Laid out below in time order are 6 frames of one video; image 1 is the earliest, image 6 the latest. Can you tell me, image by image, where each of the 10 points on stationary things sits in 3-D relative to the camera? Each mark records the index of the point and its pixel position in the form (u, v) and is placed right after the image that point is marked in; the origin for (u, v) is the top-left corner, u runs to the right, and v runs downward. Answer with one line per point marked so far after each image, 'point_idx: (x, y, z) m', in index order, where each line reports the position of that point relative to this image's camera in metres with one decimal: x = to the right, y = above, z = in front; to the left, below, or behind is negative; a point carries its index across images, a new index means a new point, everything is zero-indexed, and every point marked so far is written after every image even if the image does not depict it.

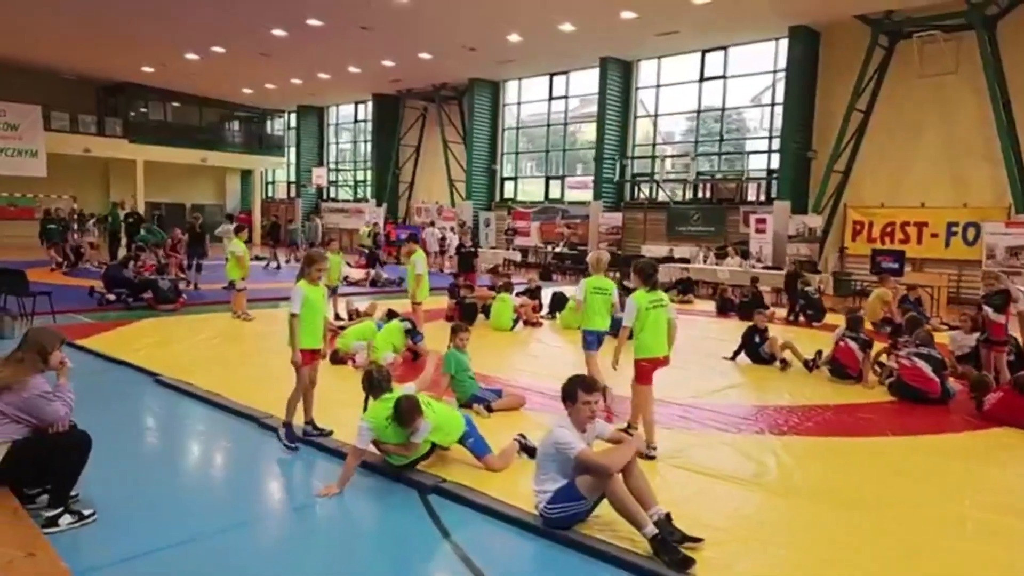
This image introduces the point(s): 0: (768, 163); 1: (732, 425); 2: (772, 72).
0: (+5.9, +2.9, +18.1) m
1: (+1.6, -1.0, +5.6) m
2: (+5.9, +4.9, +18.0) m
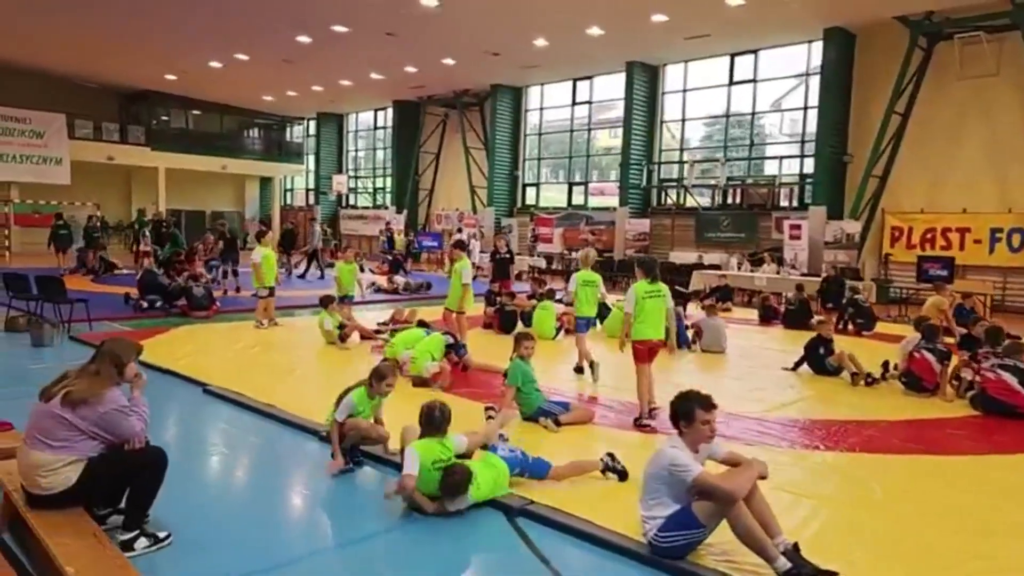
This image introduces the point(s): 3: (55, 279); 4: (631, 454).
0: (+6.5, +2.7, +17.7) m
1: (+2.0, -1.0, +5.2) m
2: (+6.5, +4.7, +17.6) m
3: (-5.0, +0.1, +8.7) m
4: (+0.7, -1.0, +4.8) m
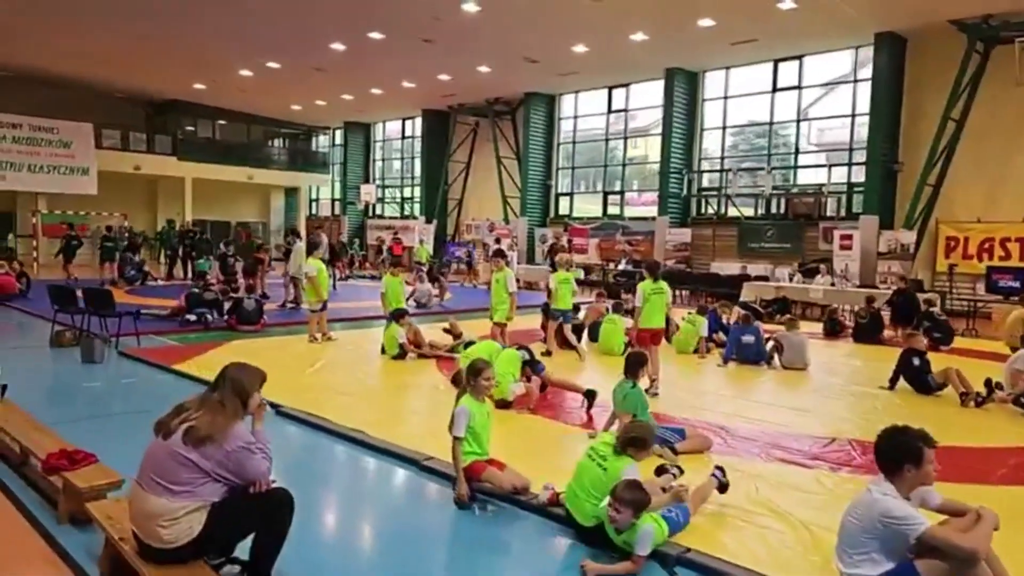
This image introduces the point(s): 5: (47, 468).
0: (+7.3, +2.4, +17.2) m
1: (+2.7, -1.1, +4.7) m
2: (+7.4, +4.5, +17.2) m
3: (-4.3, 0.0, +8.3) m
4: (+1.4, -1.1, +4.3) m
5: (-2.1, -0.8, +3.6) m
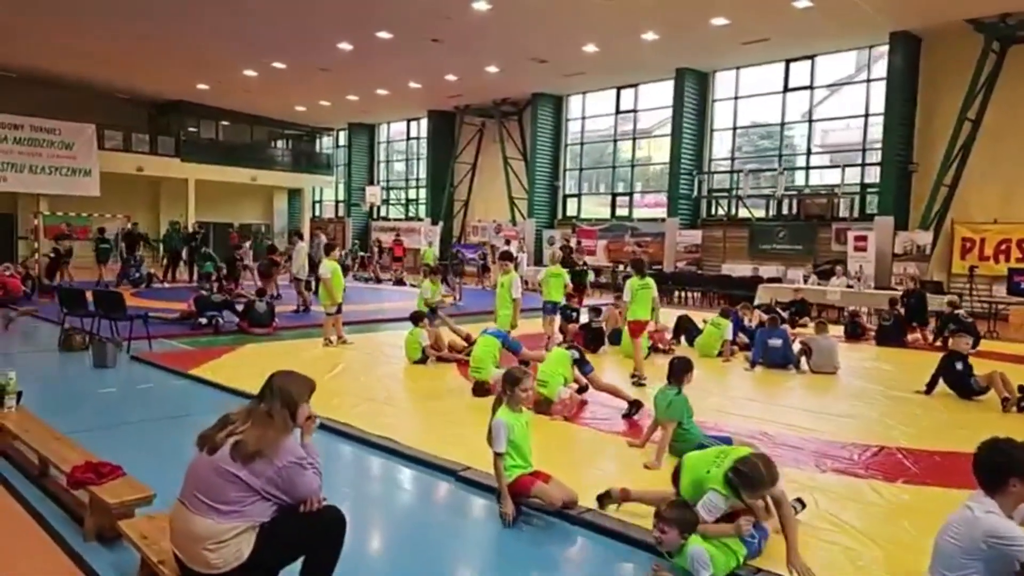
0: (+7.5, +2.4, +17.0) m
1: (+2.9, -1.1, +4.5) m
2: (+7.6, +4.4, +17.0) m
3: (-4.1, -0.1, +8.1) m
4: (+1.6, -1.1, +4.1) m
5: (-1.9, -0.8, +3.4) m
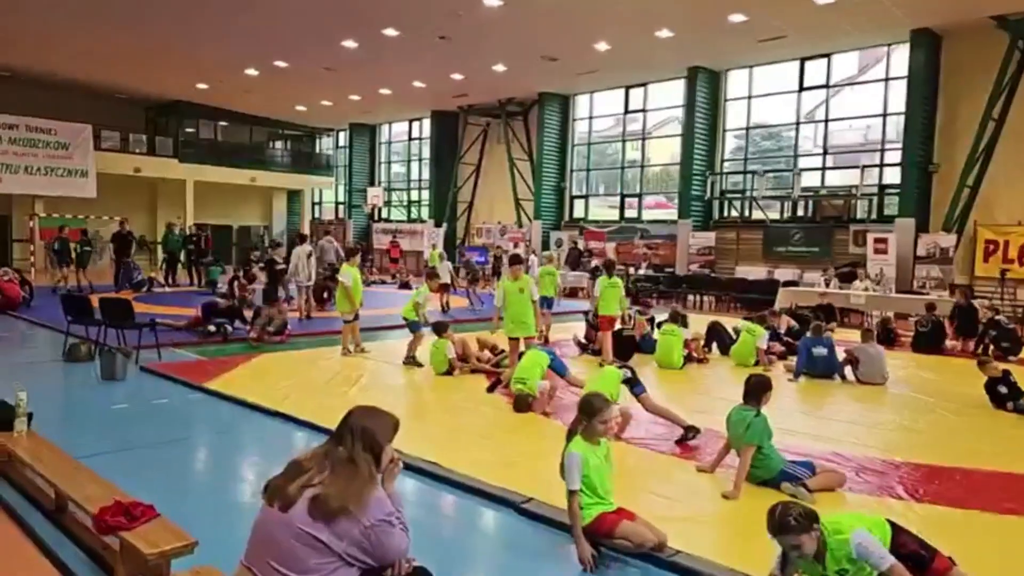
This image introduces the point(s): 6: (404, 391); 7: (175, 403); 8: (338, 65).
0: (+7.8, +2.3, +16.7) m
1: (+3.2, -1.2, +4.2) m
2: (+7.8, +4.4, +16.6) m
3: (-3.8, -0.1, +7.7) m
4: (+1.9, -1.1, +3.7) m
5: (-1.5, -0.9, +2.9) m
6: (-1.0, -0.9, +7.2) m
7: (-2.7, -0.9, +6.4) m
8: (-4.4, +5.6, +19.9) m
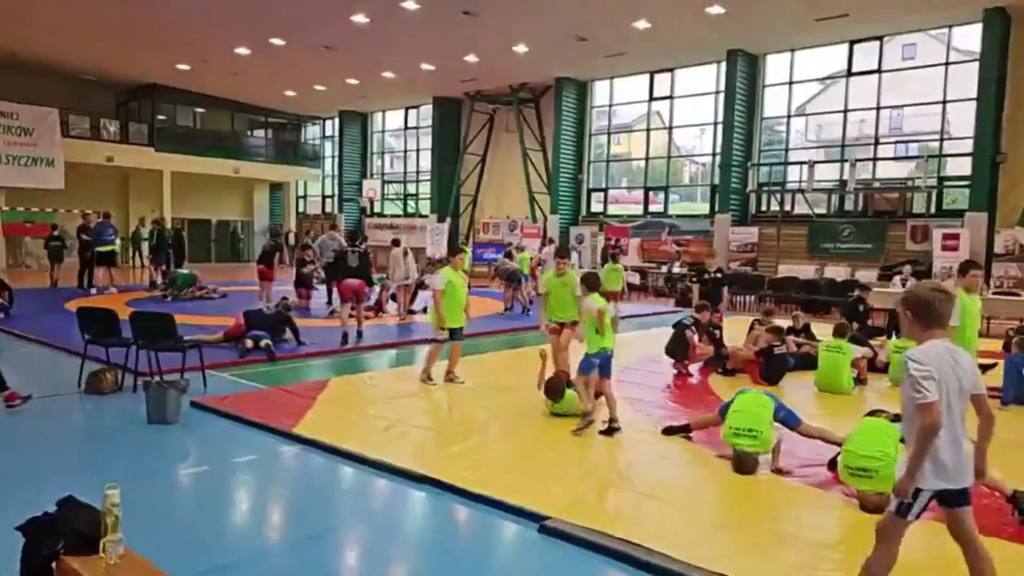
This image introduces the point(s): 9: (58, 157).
0: (+8.4, +2.3, +15.6) m
1: (+4.5, -1.3, +2.8) m
2: (+8.4, +4.4, +15.5) m
3: (-2.7, -0.2, +6.0) m
4: (+3.3, -1.2, +2.3) m
5: (-0.2, -1.0, +1.4) m
6: (+0.2, -1.0, +5.6) m
7: (-1.5, -1.0, +4.8) m
8: (-3.9, +5.6, +18.1) m
9: (-10.8, +3.2, +19.0) m
